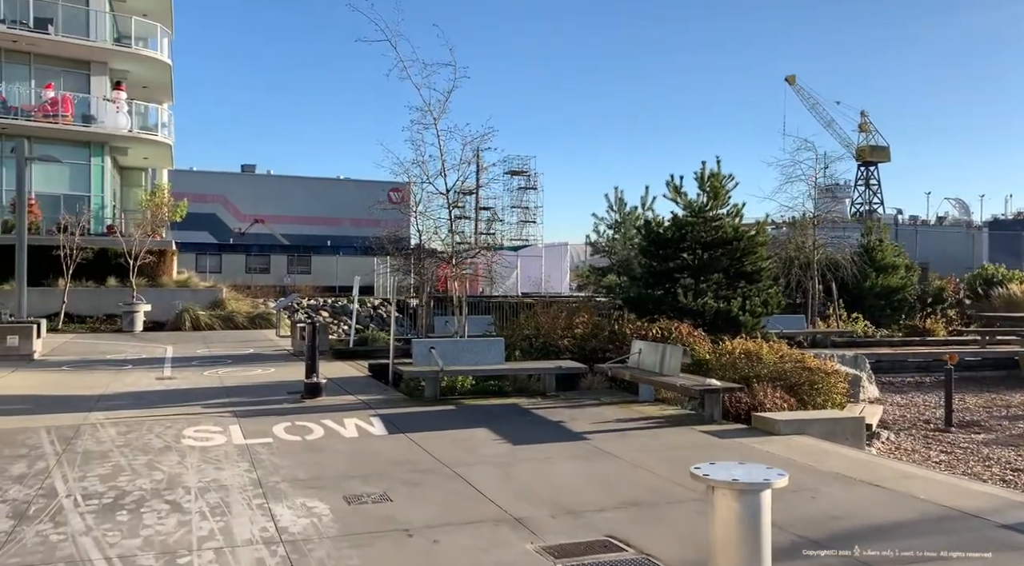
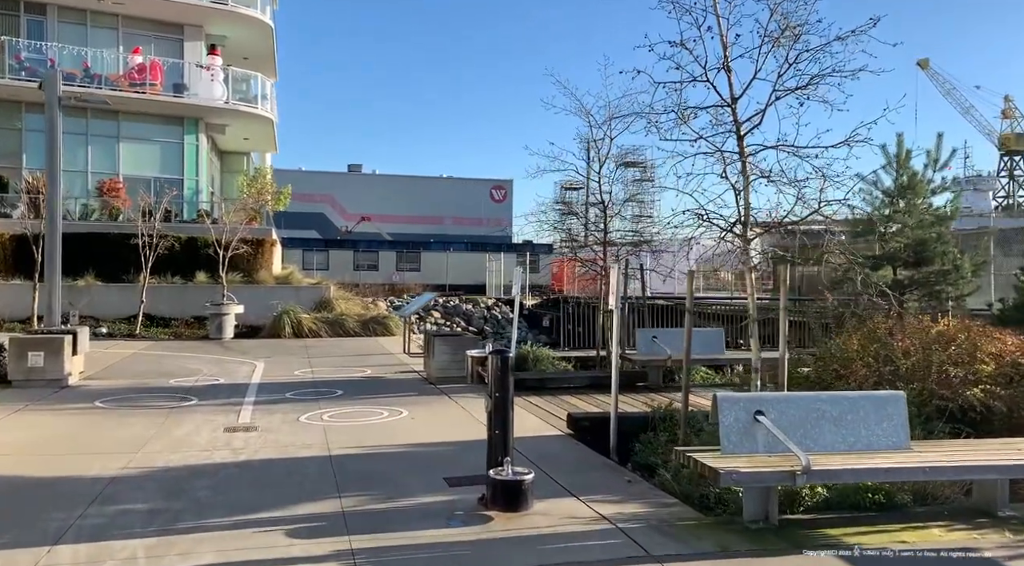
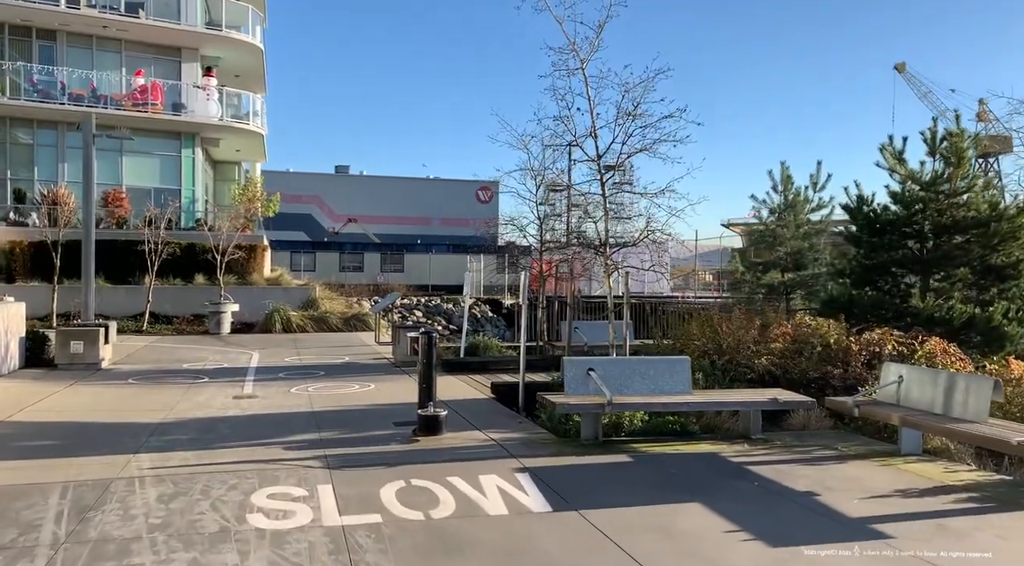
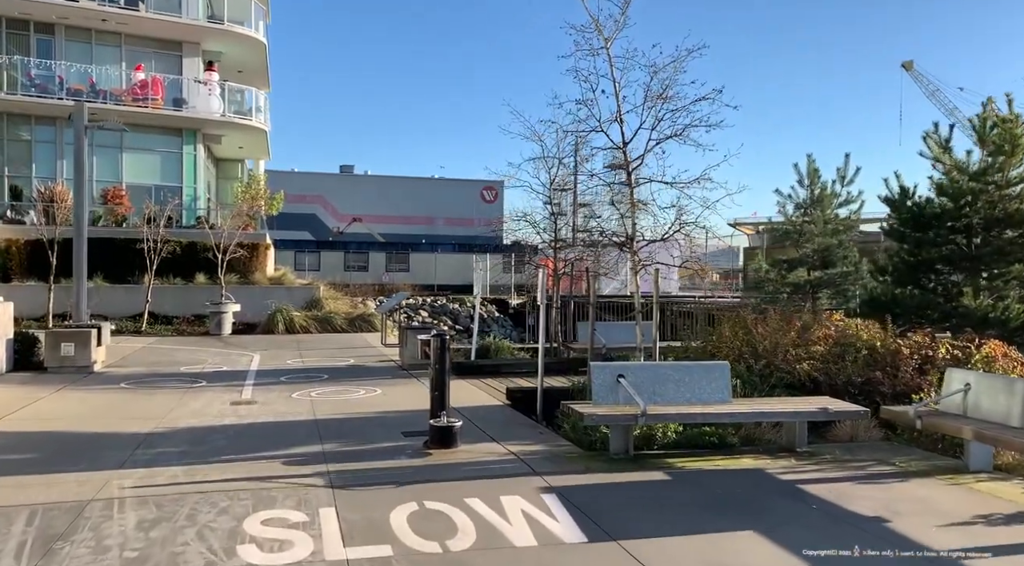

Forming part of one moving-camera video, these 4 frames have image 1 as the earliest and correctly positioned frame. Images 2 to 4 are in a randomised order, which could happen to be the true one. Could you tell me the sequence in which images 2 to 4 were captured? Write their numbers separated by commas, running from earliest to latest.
3, 4, 2
